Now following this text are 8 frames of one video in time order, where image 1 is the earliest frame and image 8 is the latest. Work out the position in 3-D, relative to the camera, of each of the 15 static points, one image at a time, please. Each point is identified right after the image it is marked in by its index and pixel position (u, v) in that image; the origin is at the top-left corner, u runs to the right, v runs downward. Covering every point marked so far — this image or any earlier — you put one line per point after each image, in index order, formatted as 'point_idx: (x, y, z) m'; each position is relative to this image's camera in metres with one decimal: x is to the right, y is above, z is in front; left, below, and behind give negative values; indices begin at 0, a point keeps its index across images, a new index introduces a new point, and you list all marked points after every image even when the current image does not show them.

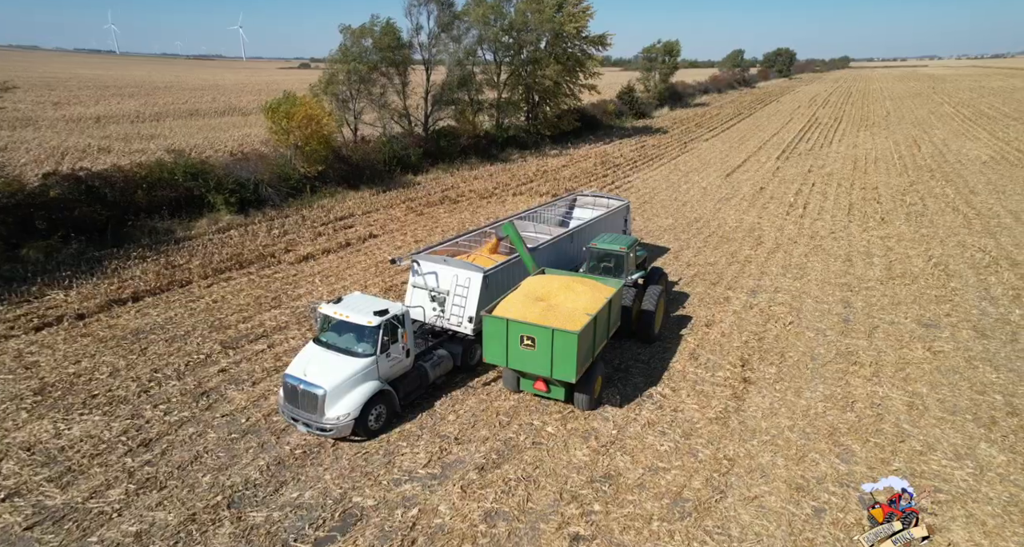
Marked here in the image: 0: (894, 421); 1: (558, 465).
0: (+6.6, -2.5, +9.6) m
1: (+0.7, -2.8, +8.2) m
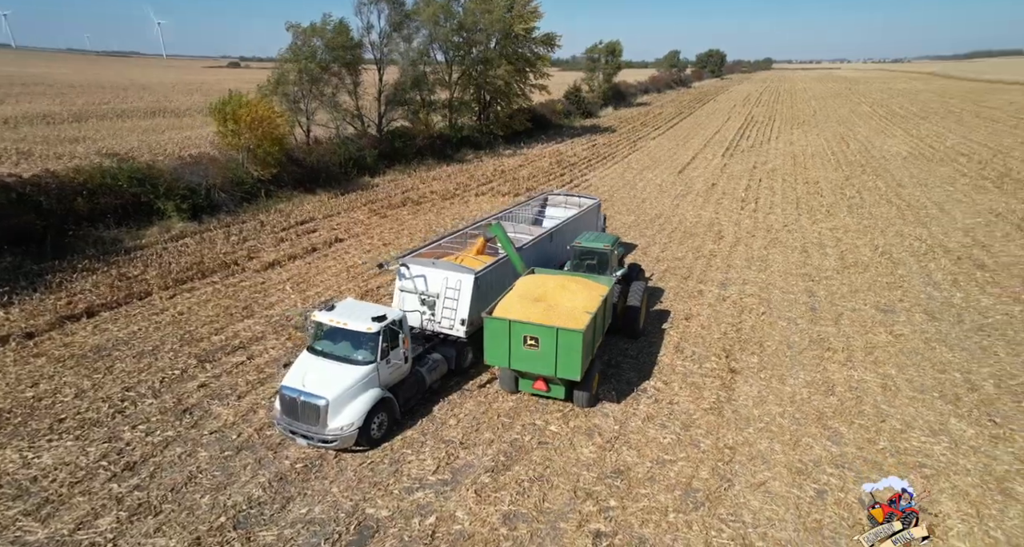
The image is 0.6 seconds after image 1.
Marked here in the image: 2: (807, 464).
0: (+6.6, -2.3, +10.2) m
1: (+0.9, -2.8, +8.2) m
2: (+4.5, -2.9, +8.3) m
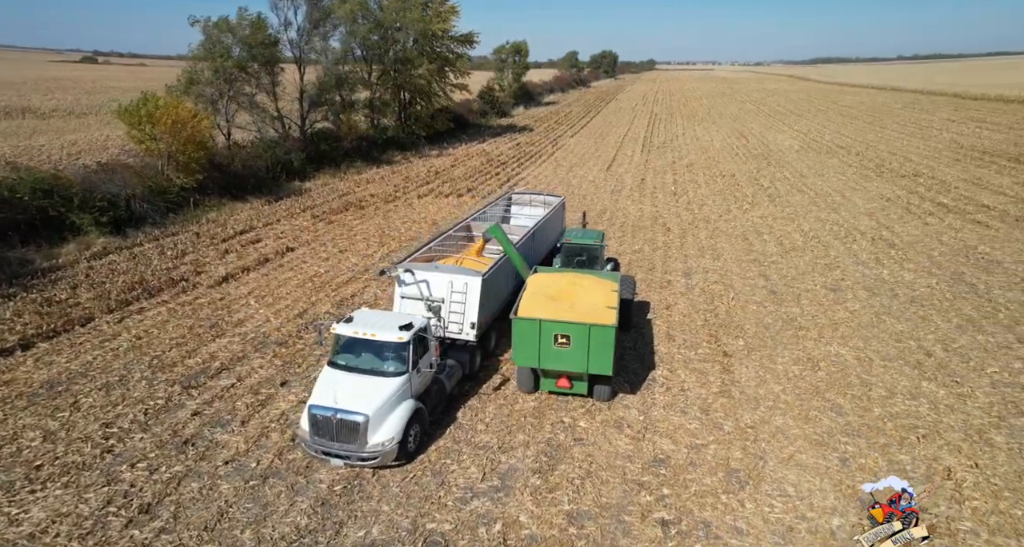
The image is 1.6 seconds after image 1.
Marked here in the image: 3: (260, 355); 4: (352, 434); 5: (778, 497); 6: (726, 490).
0: (+6.8, -2.0, +11.1) m
1: (+1.5, -2.7, +8.3) m
2: (+5.1, -2.6, +9.0) m
3: (-5.1, -1.7, +11.3) m
4: (-2.1, -2.2, +7.6) m
5: (+3.6, -3.0, +7.5) m
6: (+3.0, -3.0, +7.7) m
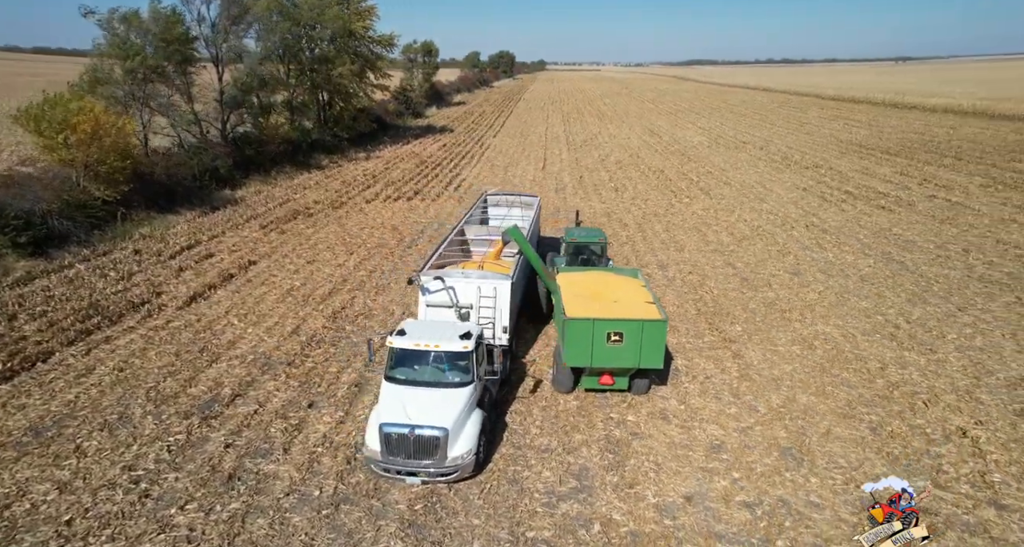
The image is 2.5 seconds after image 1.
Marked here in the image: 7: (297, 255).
0: (+7.3, -1.7, +12.2) m
1: (+2.4, -2.7, +8.6) m
2: (+5.9, -2.4, +9.8) m
3: (-4.5, -2.0, +10.6) m
4: (-1.0, -2.3, +7.3) m
5: (+4.7, -2.8, +8.1) m
6: (+4.0, -2.8, +8.2) m
7: (-7.3, +0.6, +19.0) m
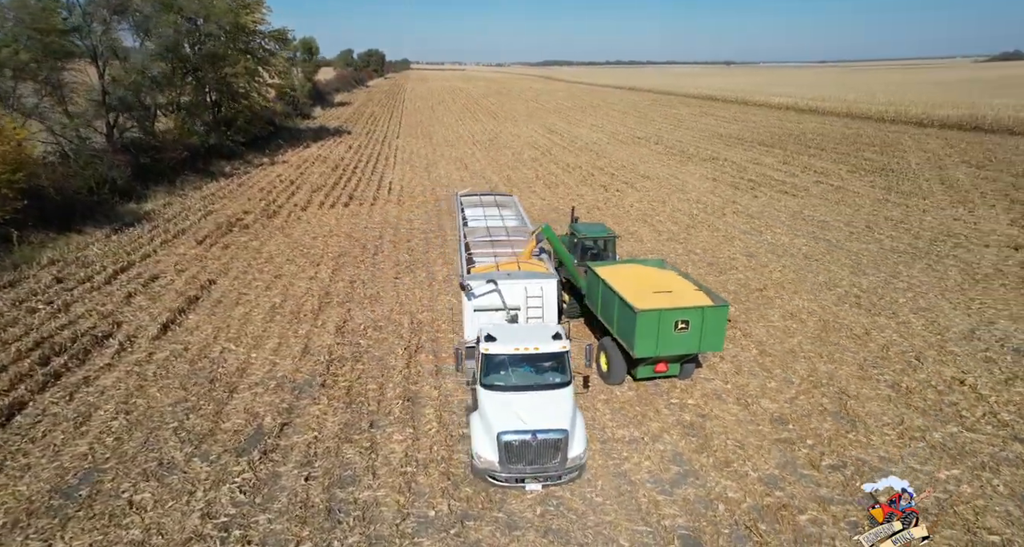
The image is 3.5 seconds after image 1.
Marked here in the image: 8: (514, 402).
0: (+7.7, -1.1, +13.6) m
1: (+3.7, -2.5, +9.2) m
2: (+6.9, -1.9, +11.0) m
3: (-3.5, -2.2, +9.8) m
4: (+0.5, -2.3, +7.3) m
5: (+6.0, -2.5, +9.2) m
6: (+5.4, -2.5, +9.1) m
7: (-8.0, +0.1, +17.6) m
8: (0.0, -1.7, +7.6) m
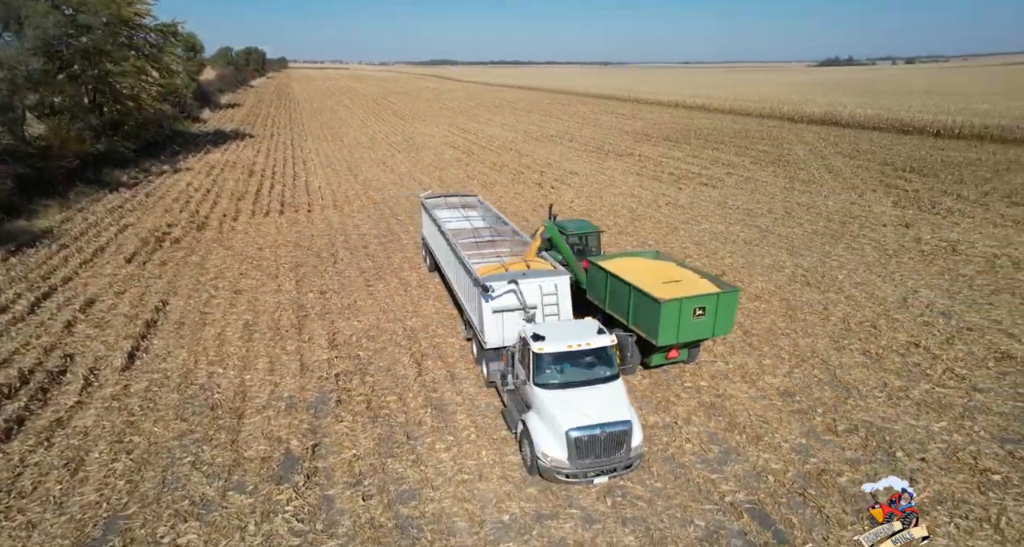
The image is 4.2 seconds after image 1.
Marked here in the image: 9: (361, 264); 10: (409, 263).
0: (+7.4, -0.7, +14.9) m
1: (+4.3, -2.2, +9.9) m
2: (+7.0, -1.5, +12.2) m
3: (-3.0, -2.4, +9.4) m
4: (+1.4, -2.3, +7.5) m
5: (+6.6, -2.1, +10.2) m
6: (+5.9, -2.2, +10.0) m
7: (-8.7, -0.4, +16.3) m
8: (+0.9, -1.7, +7.7) m
9: (-4.9, +0.3, +18.3) m
10: (-3.4, +0.3, +18.4) m
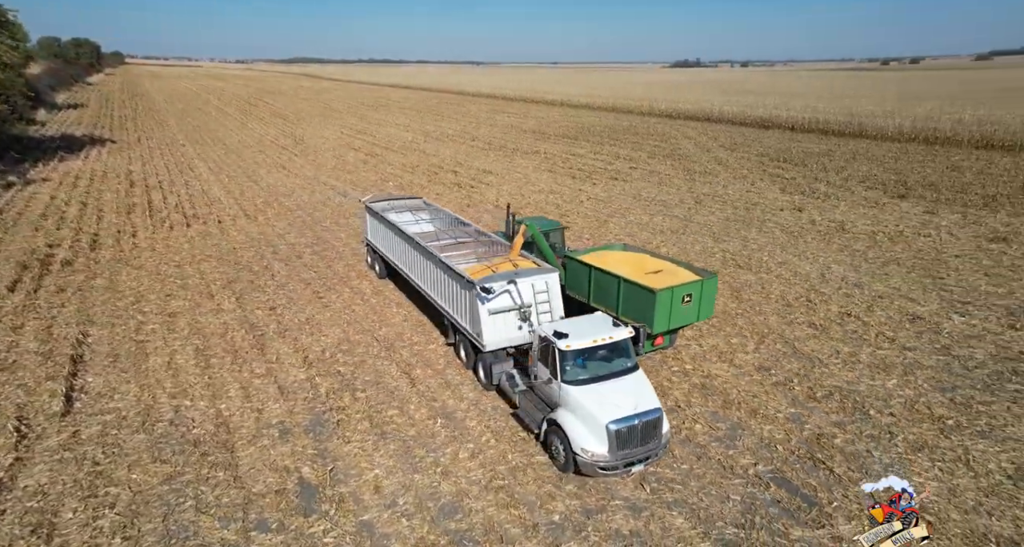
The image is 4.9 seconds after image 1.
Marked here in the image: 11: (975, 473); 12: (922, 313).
0: (+6.4, -0.2, +16.1) m
1: (+4.3, -2.0, +10.7) m
2: (+6.5, -1.1, +13.4) m
3: (-2.7, -2.6, +8.8) m
4: (+1.9, -2.2, +7.8) m
5: (+6.5, -1.7, +11.4) m
6: (+5.9, -1.8, +11.1) m
7: (-9.8, -1.0, +14.5) m
8: (+1.3, -1.7, +7.9) m
9: (-6.5, -0.1, +17.2) m
10: (-4.9, +0.1, +17.6) m
11: (+6.7, -2.9, +8.1) m
12: (+10.7, -1.0, +14.6) m
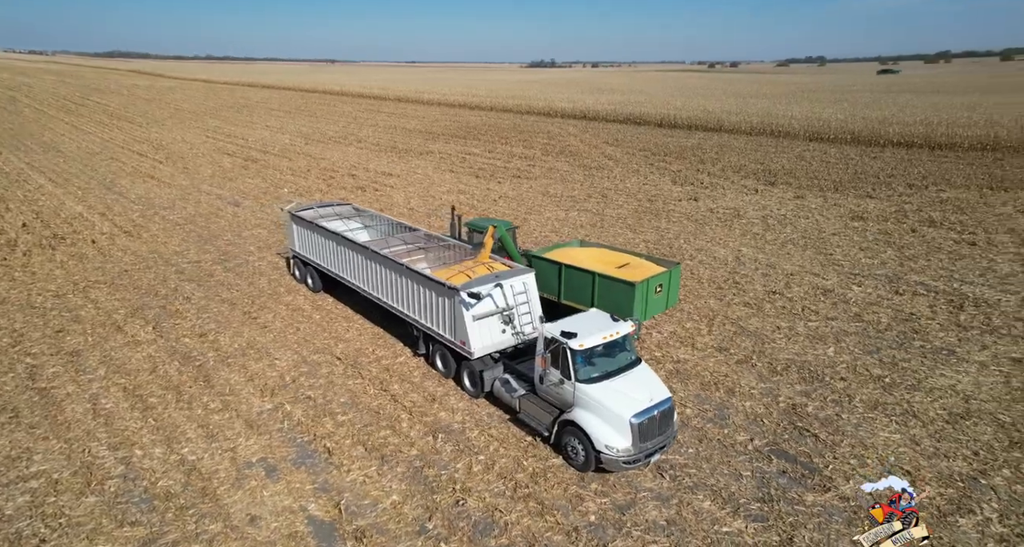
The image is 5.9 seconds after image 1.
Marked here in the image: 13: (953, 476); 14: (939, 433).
0: (+4.7, +0.1, +17.1) m
1: (+3.9, -1.7, +11.3) m
2: (+5.5, -0.7, +14.5) m
3: (-2.5, -2.9, +8.1) m
4: (+2.2, -2.1, +8.0) m
5: (+5.9, -1.3, +12.5) m
6: (+5.3, -1.5, +12.1) m
7: (-10.7, -1.8, +12.3) m
8: (+1.5, -1.6, +8.0) m
9: (-8.1, -0.6, +15.6) m
10: (-6.6, -0.4, +16.3) m
11: (+6.8, -2.5, +9.3) m
12: (+9.3, -0.4, +16.5) m
13: (+6.3, -2.9, +8.0) m
14: (+6.9, -2.6, +9.0) m
